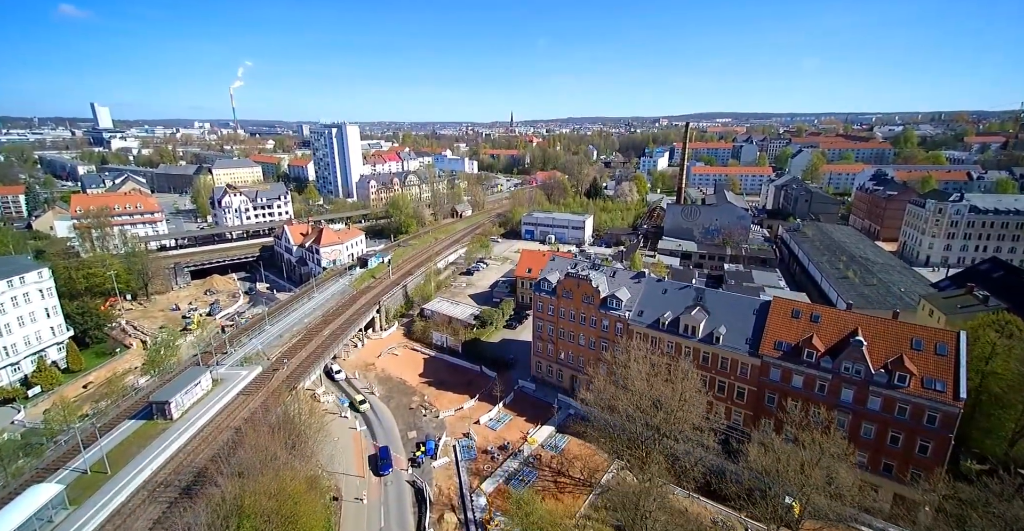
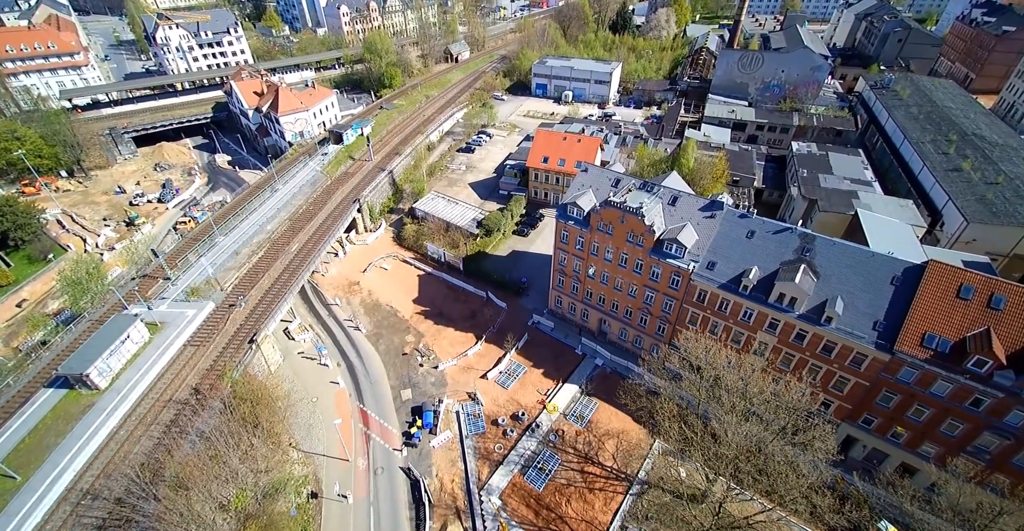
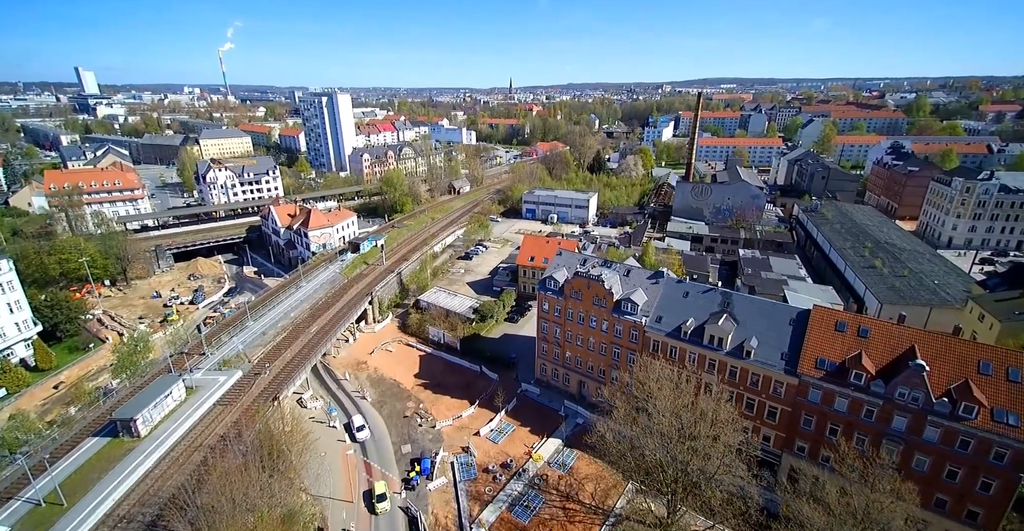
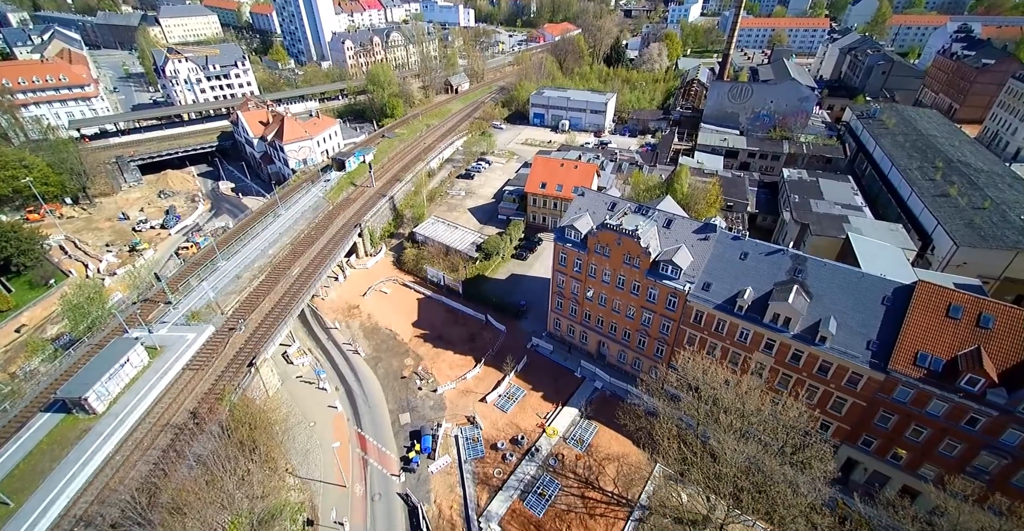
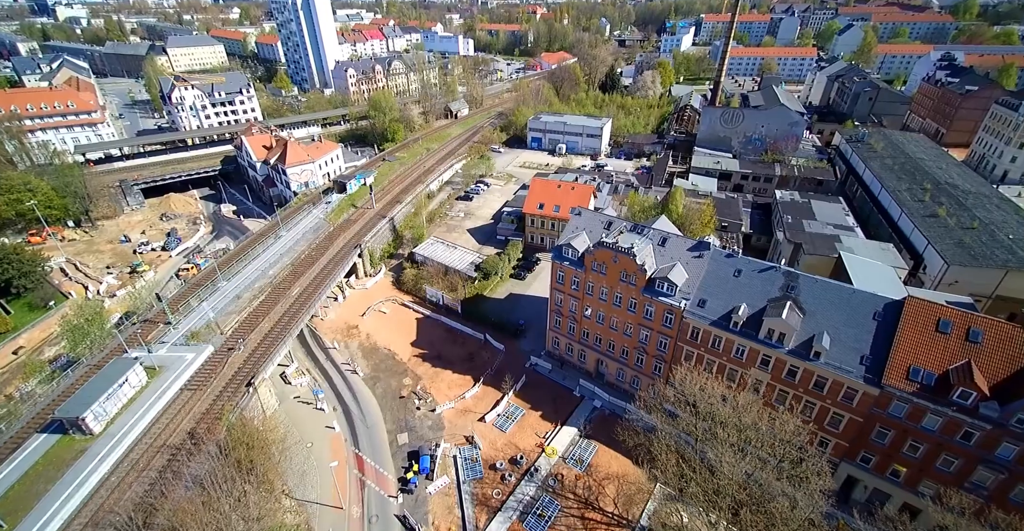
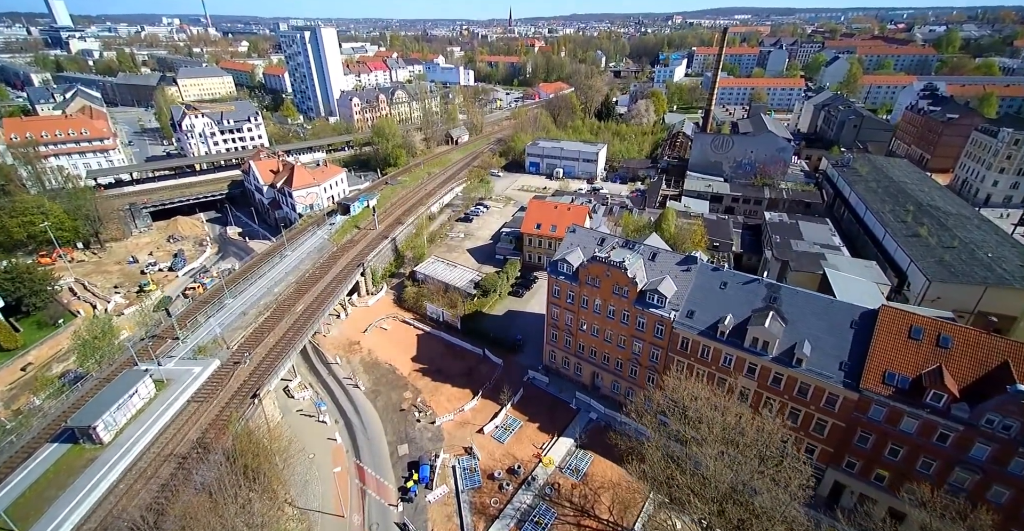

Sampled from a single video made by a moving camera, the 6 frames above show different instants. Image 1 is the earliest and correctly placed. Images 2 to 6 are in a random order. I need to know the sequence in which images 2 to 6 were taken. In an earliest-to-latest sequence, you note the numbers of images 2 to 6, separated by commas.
3, 6, 5, 4, 2
